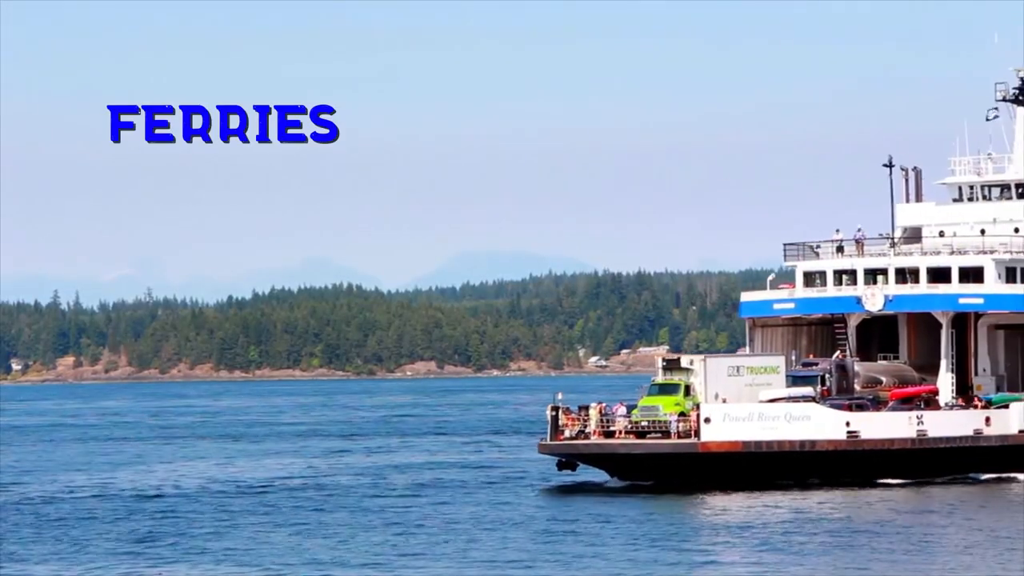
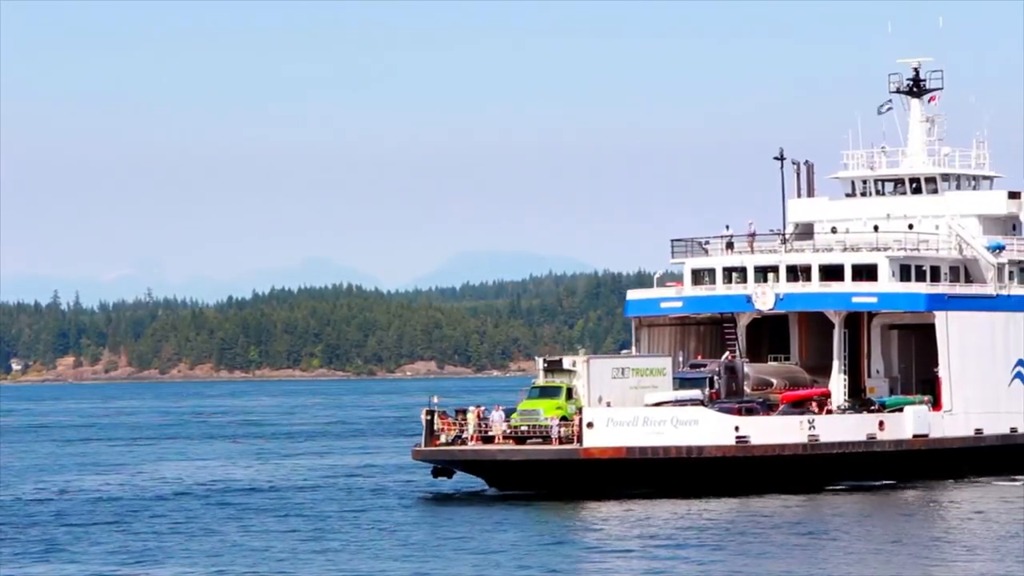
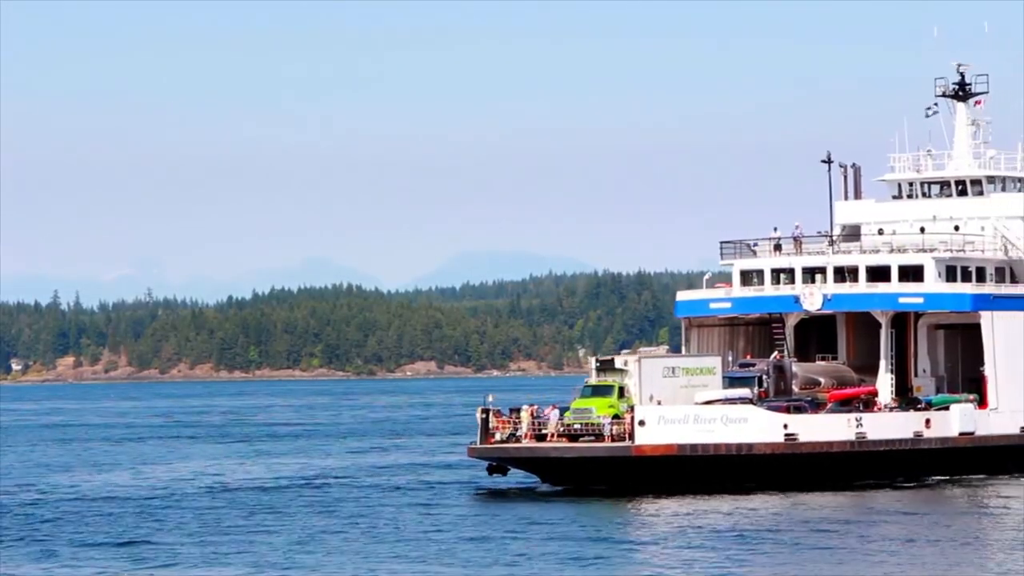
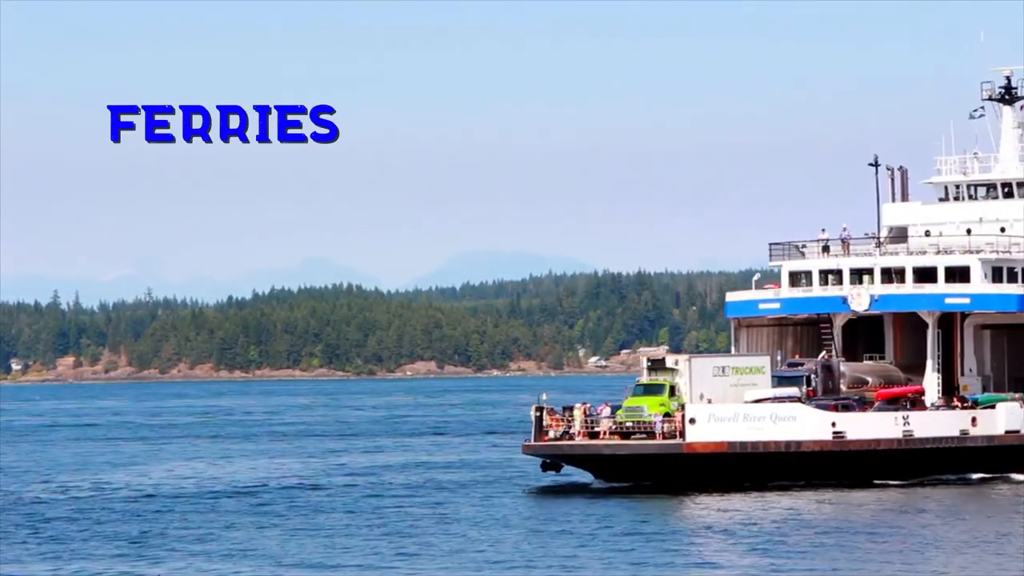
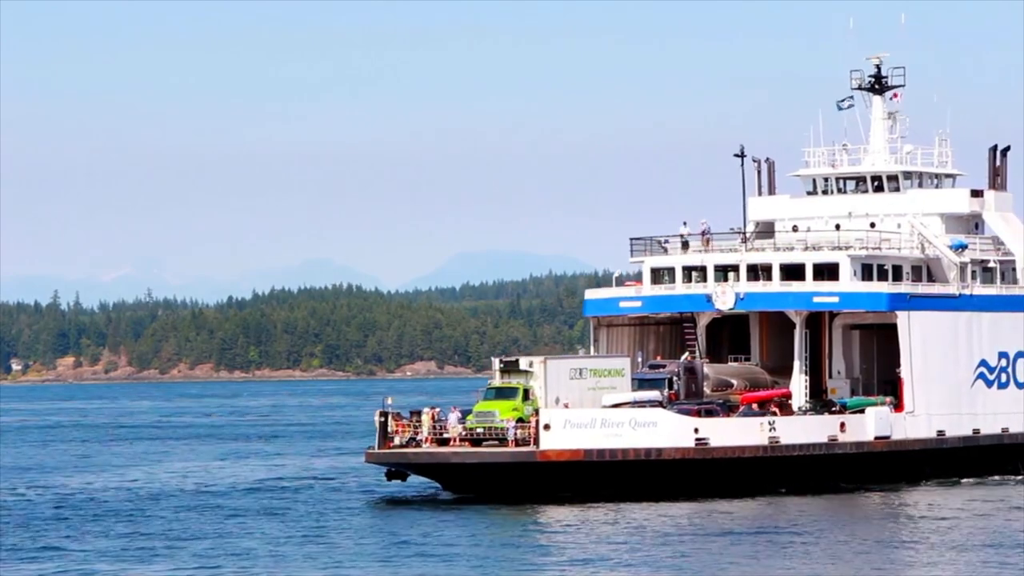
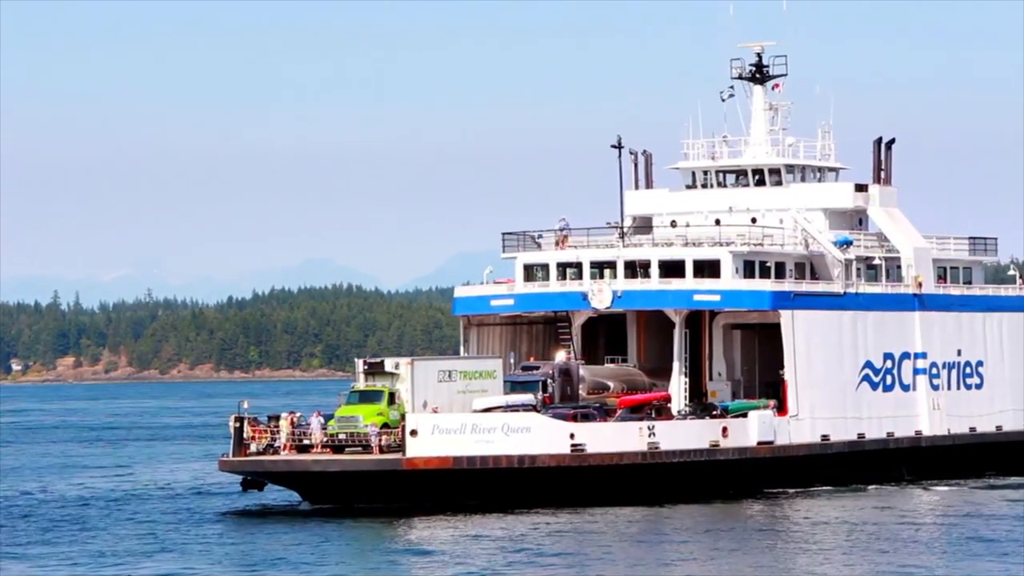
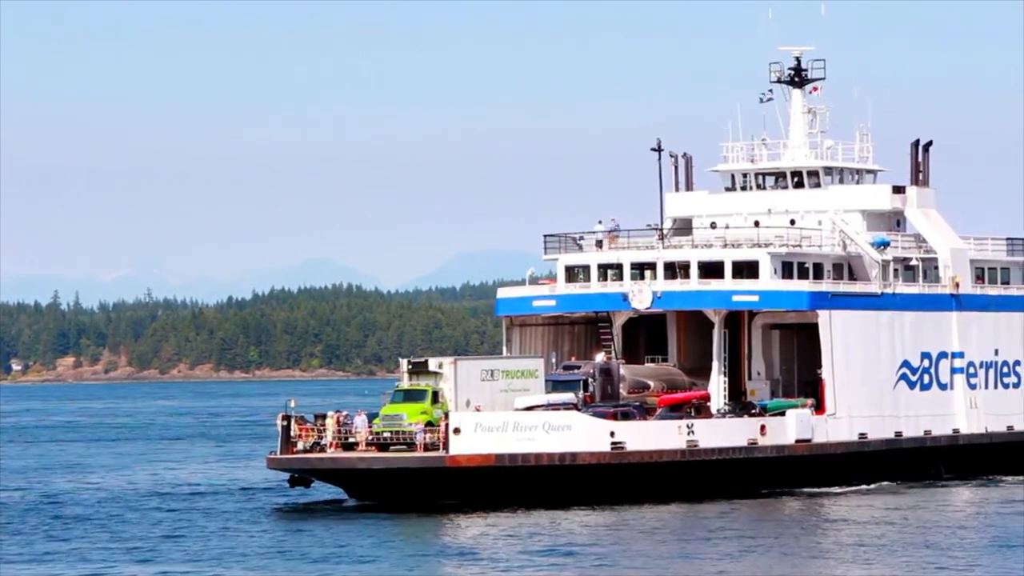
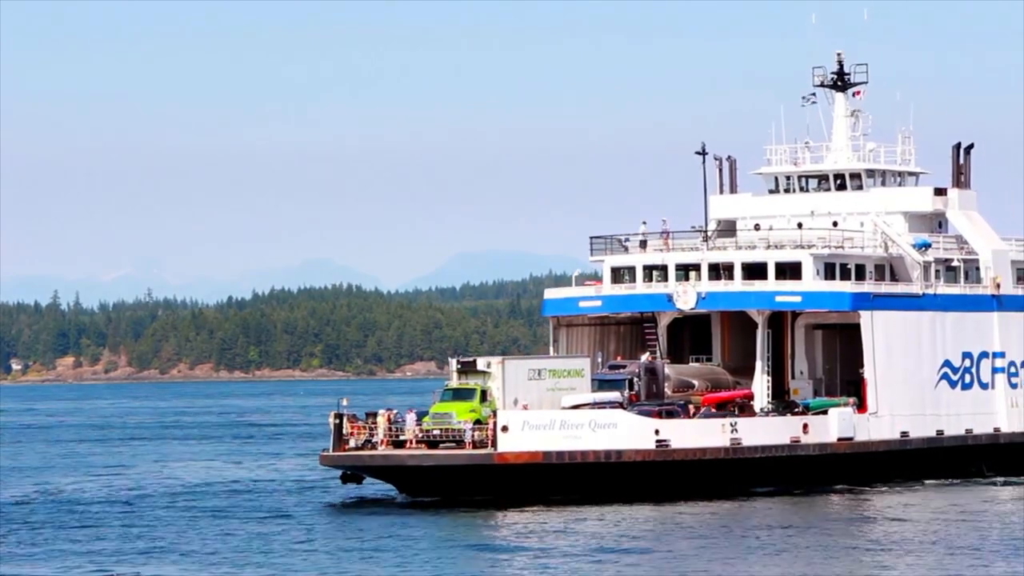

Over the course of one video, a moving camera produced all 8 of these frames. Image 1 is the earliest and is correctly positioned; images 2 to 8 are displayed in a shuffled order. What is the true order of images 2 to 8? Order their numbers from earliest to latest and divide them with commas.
4, 3, 2, 5, 8, 7, 6
